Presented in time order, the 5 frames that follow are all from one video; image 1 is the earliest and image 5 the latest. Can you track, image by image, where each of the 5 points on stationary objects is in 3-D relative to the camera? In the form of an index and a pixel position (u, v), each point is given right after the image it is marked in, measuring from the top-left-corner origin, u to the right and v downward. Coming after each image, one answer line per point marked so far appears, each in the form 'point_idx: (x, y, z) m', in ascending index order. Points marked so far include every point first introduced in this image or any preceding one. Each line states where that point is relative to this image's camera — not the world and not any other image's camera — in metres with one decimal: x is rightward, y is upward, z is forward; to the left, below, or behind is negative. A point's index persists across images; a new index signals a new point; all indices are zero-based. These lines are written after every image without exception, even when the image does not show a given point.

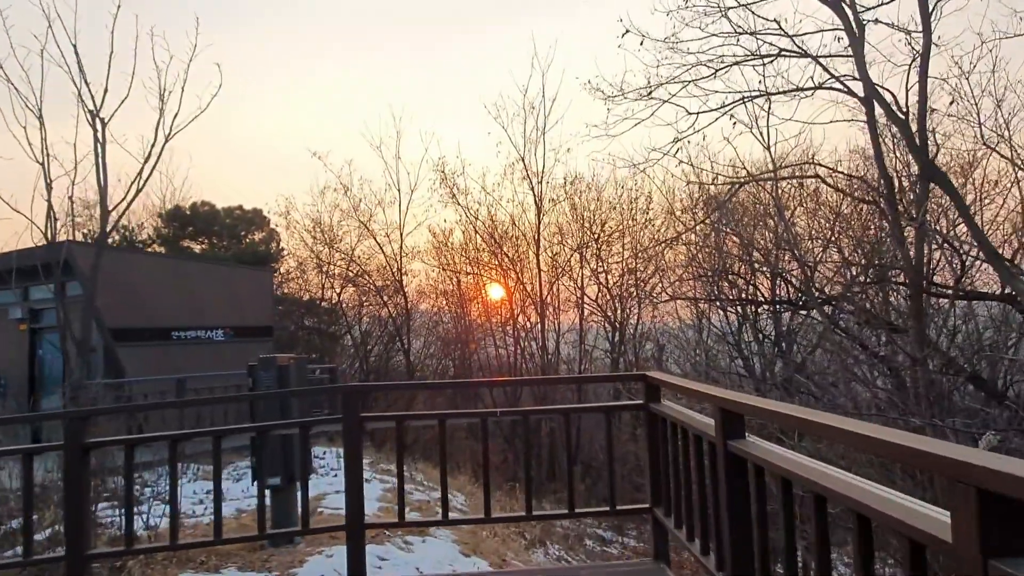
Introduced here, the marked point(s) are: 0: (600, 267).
0: (+1.8, +0.4, +16.7) m
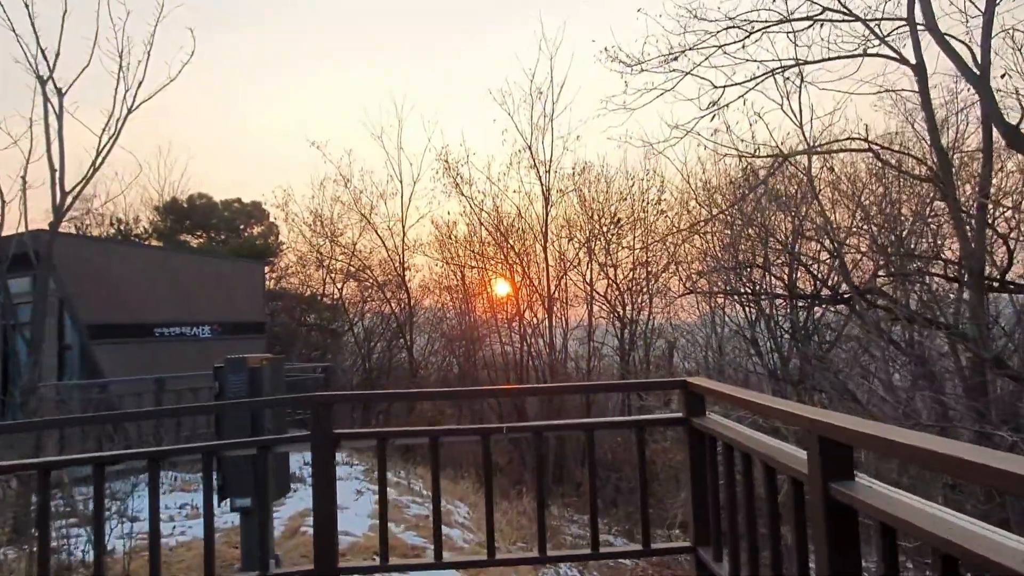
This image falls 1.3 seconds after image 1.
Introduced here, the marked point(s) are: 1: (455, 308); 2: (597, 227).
0: (+2.0, +0.5, +16.0) m
1: (-1.3, -0.5, +18.1) m
2: (+1.7, +1.2, +16.0) m
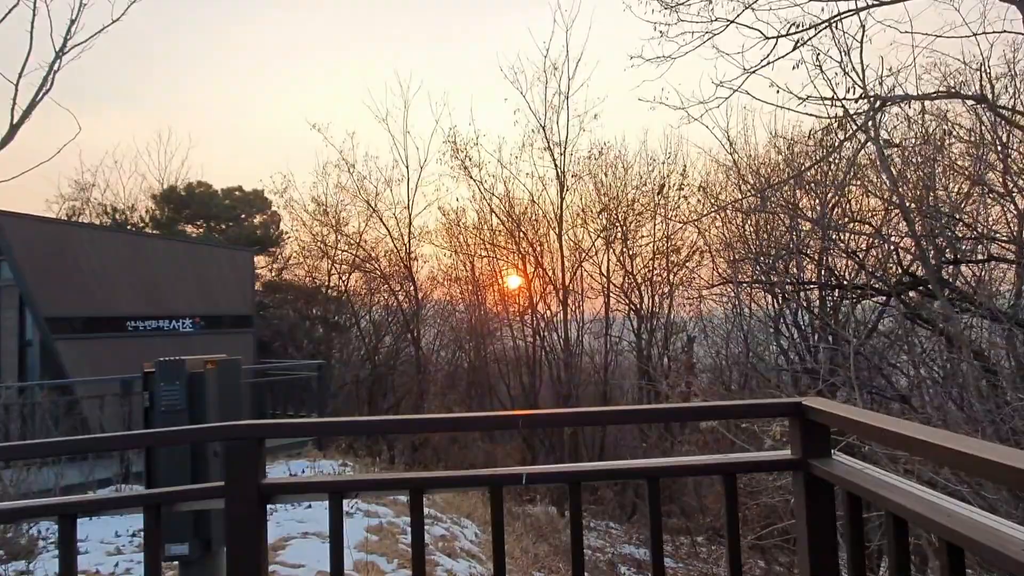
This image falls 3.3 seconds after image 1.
0: (+2.2, +0.7, +15.1) m
1: (-1.1, -0.3, +17.2) m
2: (+2.0, +1.4, +15.0) m
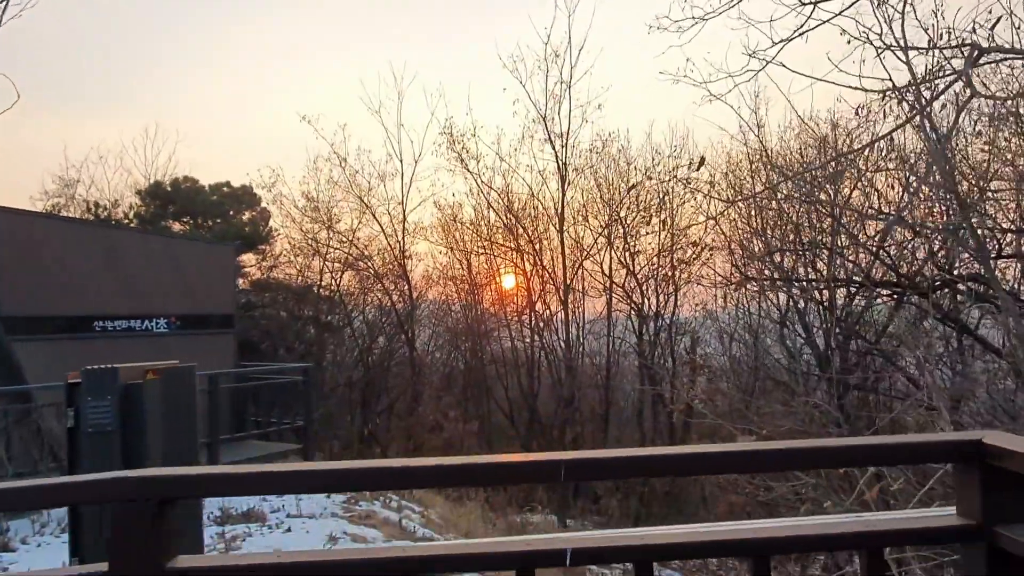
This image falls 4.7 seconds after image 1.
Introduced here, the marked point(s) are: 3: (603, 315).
0: (+2.2, +0.7, +14.5) m
1: (-1.1, -0.3, +16.6) m
2: (+1.9, +1.4, +14.5) m
3: (+1.8, -0.5, +15.5) m
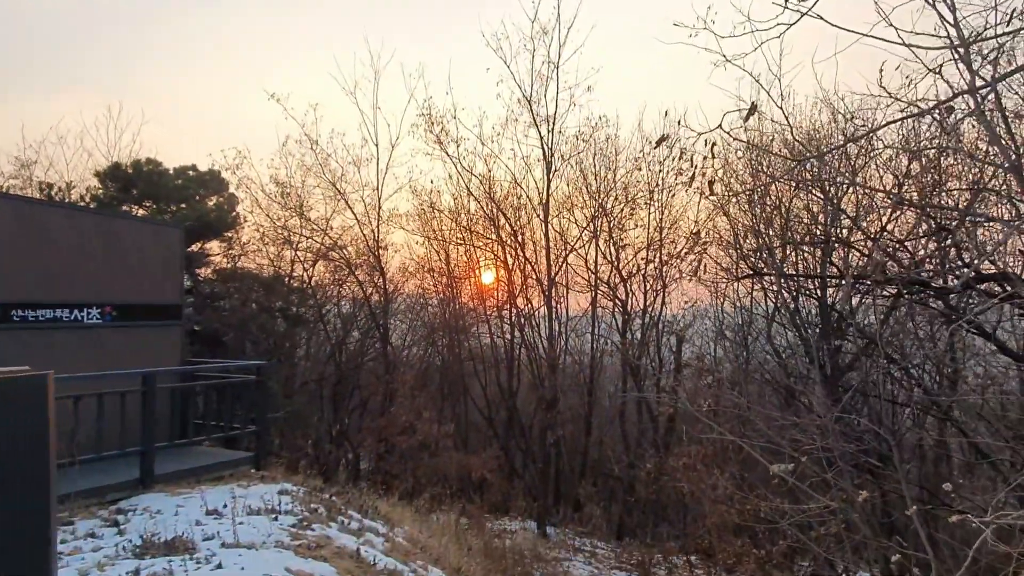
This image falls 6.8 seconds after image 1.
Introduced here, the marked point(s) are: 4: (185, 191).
0: (+1.9, +0.8, +13.8) m
1: (-1.5, -0.1, +15.8) m
2: (+1.6, +1.5, +13.7) m
3: (+1.4, -0.4, +14.8) m
4: (-7.8, +2.3, +18.6) m
